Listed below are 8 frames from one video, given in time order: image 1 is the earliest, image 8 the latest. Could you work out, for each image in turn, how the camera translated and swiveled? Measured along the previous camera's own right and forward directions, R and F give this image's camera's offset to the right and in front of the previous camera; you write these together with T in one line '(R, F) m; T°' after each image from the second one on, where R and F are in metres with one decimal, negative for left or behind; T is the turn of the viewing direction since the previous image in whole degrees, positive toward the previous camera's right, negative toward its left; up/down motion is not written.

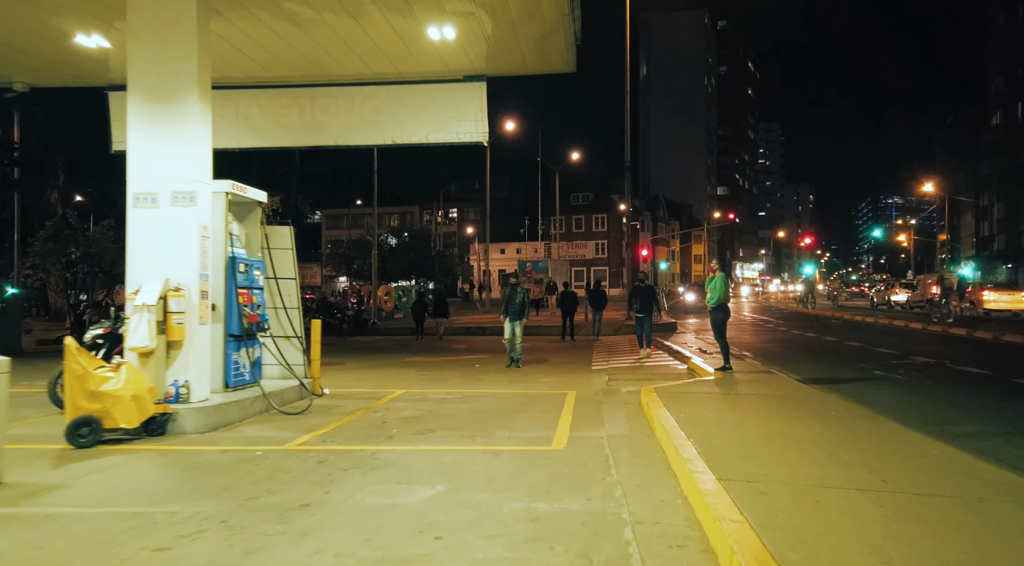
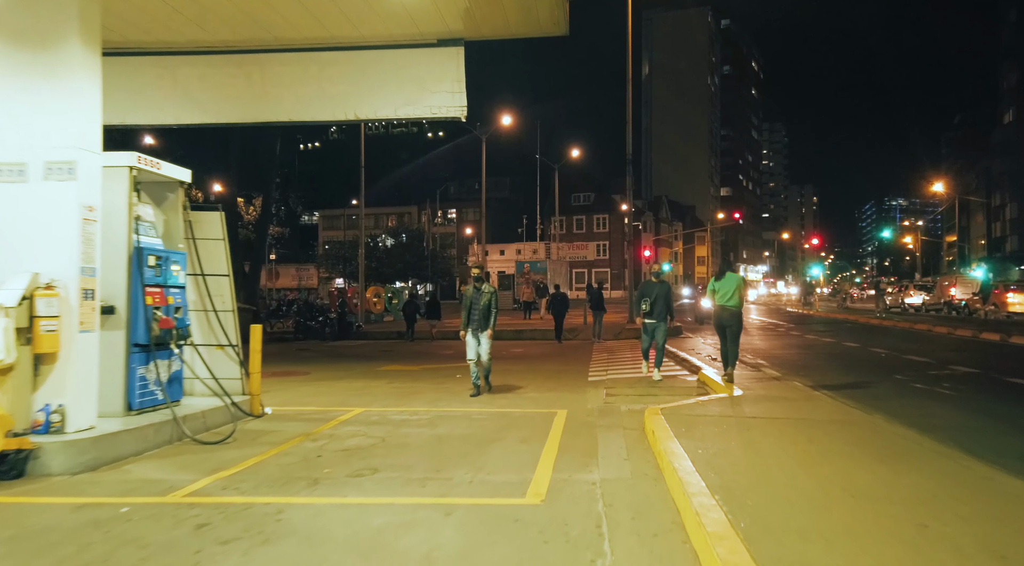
(+0.3, +1.7) m; 0°
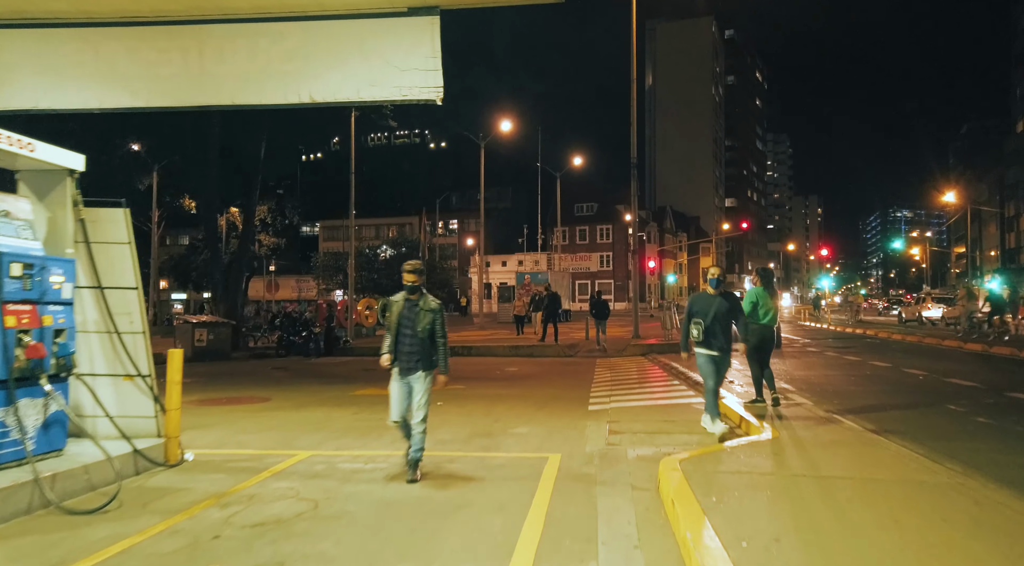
(+0.2, +1.7) m; 0°
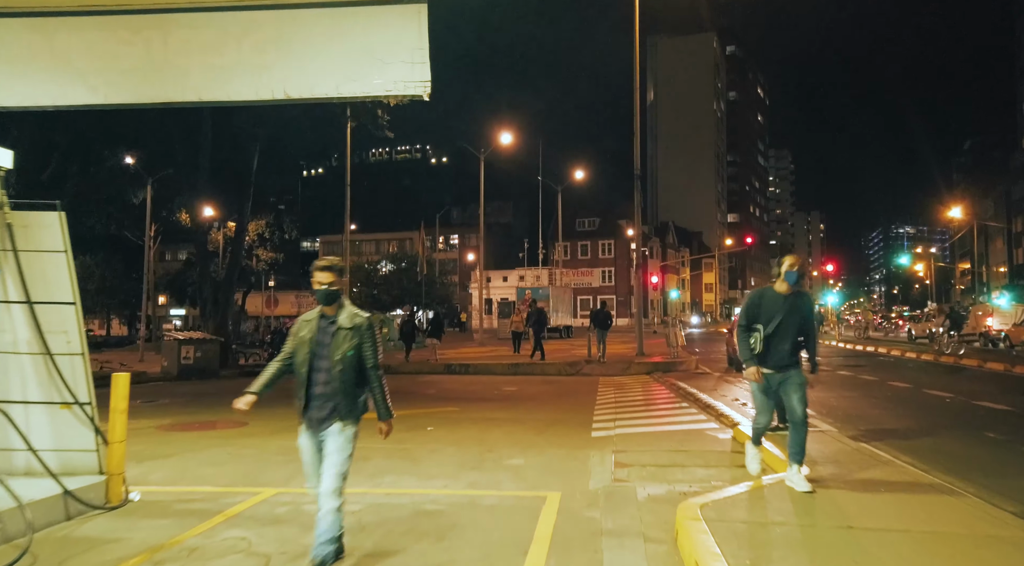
(+0.1, +0.9) m; 0°
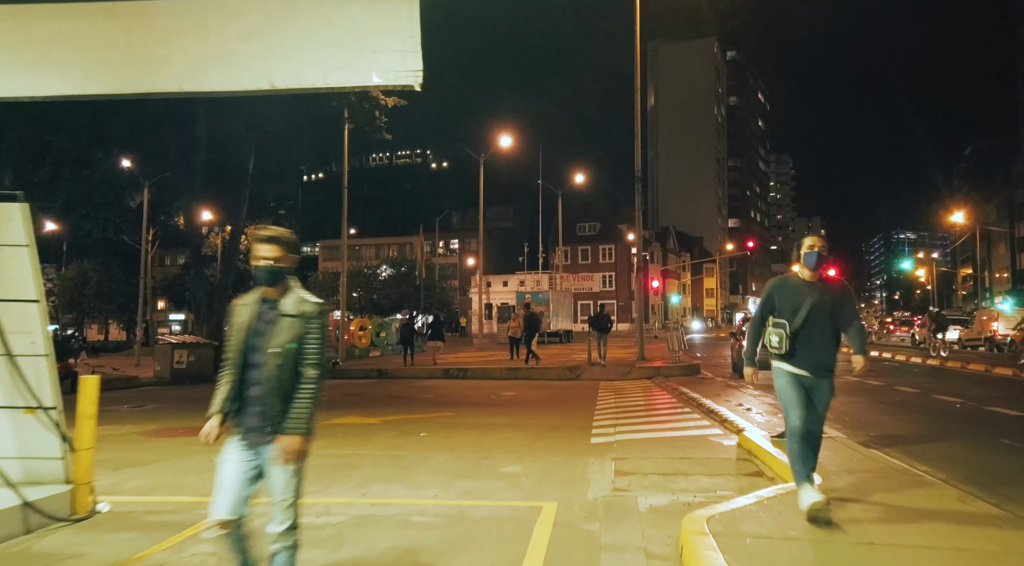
(+0.1, +0.4) m; 0°
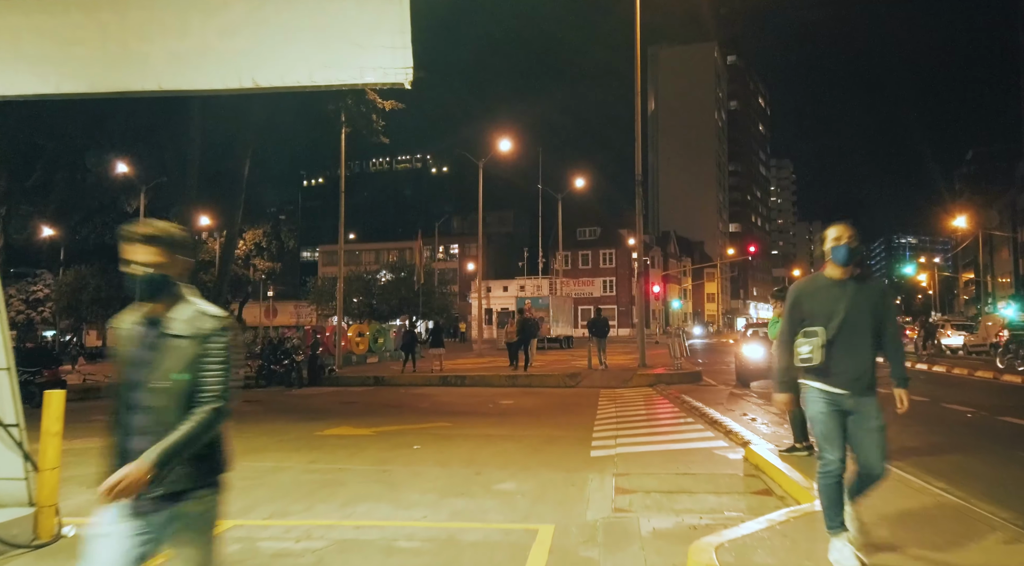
(+0.1, +0.4) m; 0°
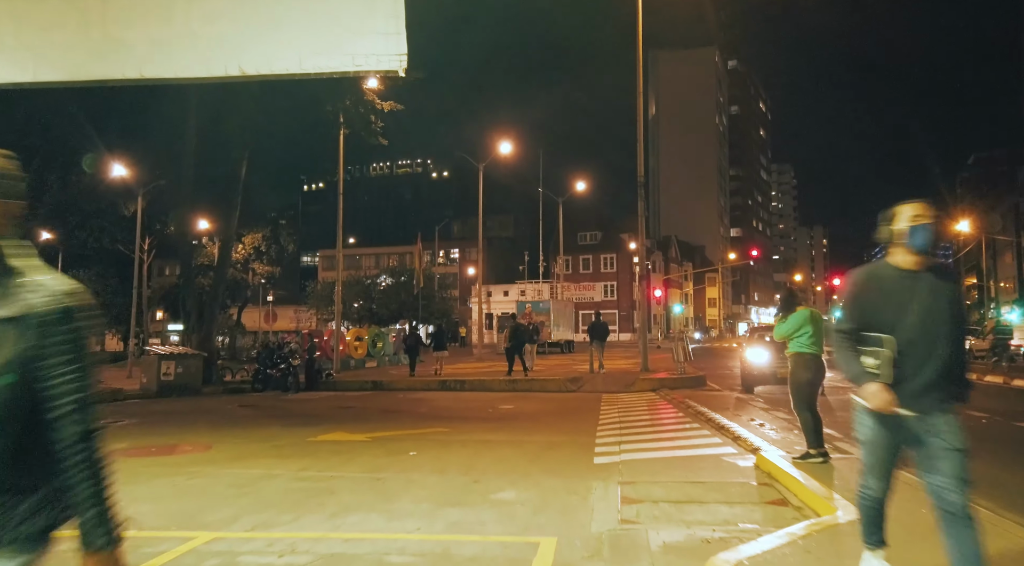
(0.0, +0.4) m; 0°
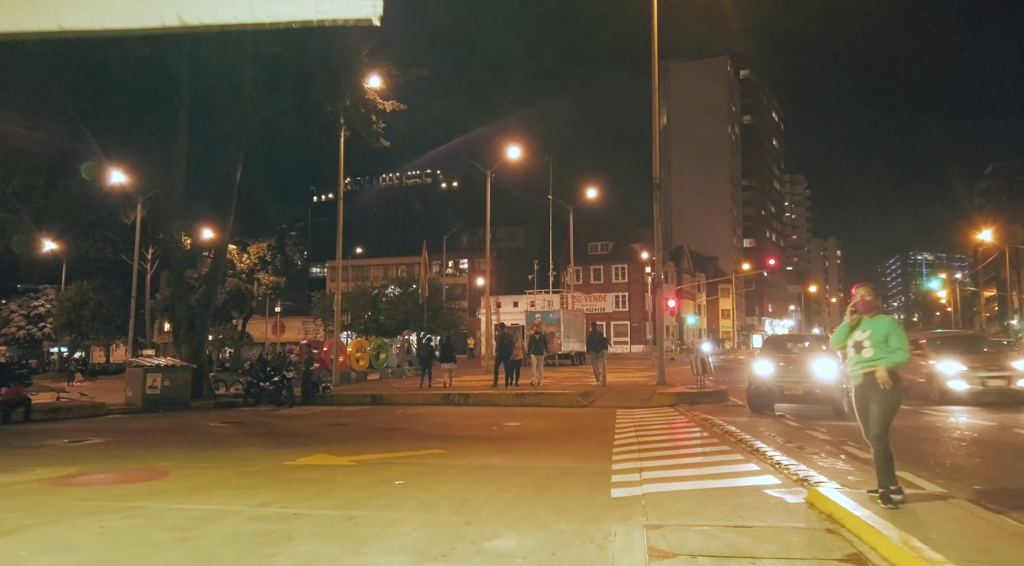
(+0.1, +1.3) m; -1°
